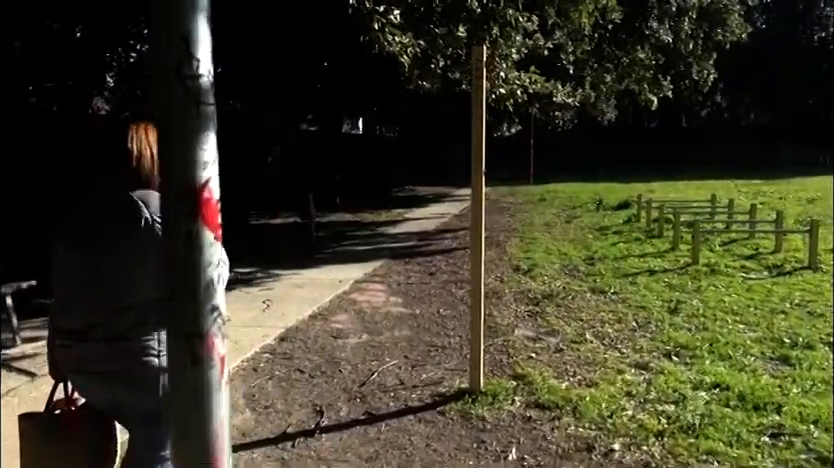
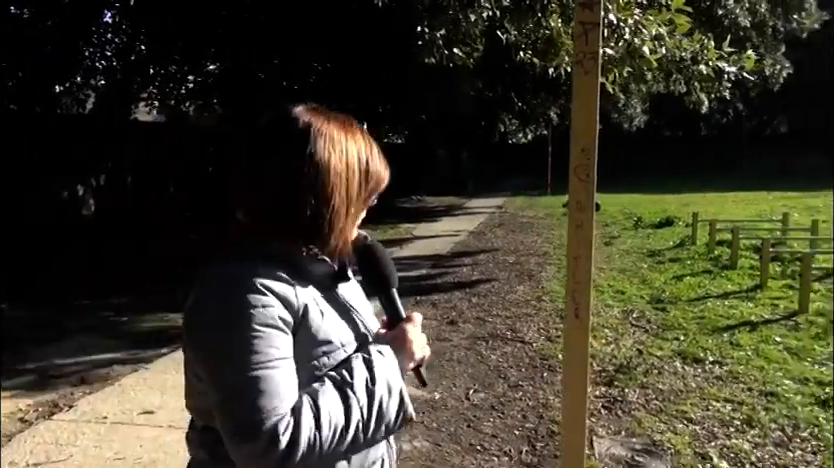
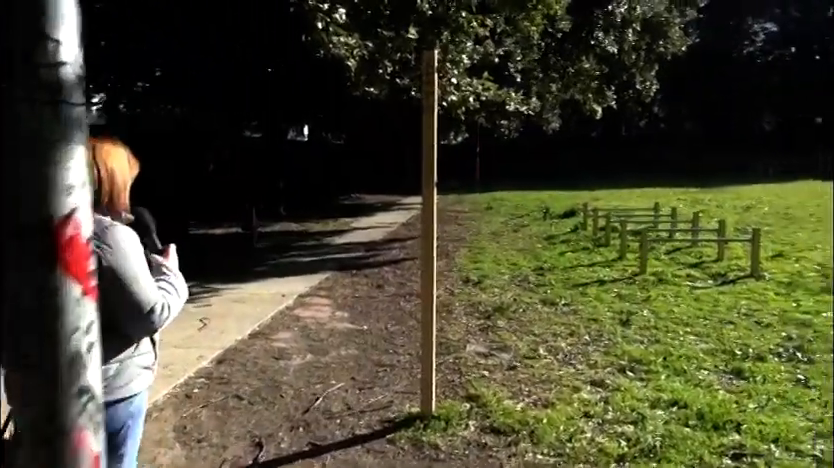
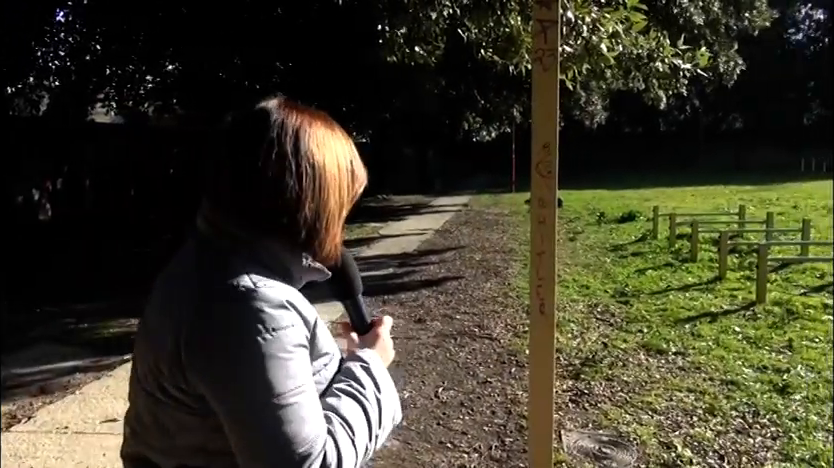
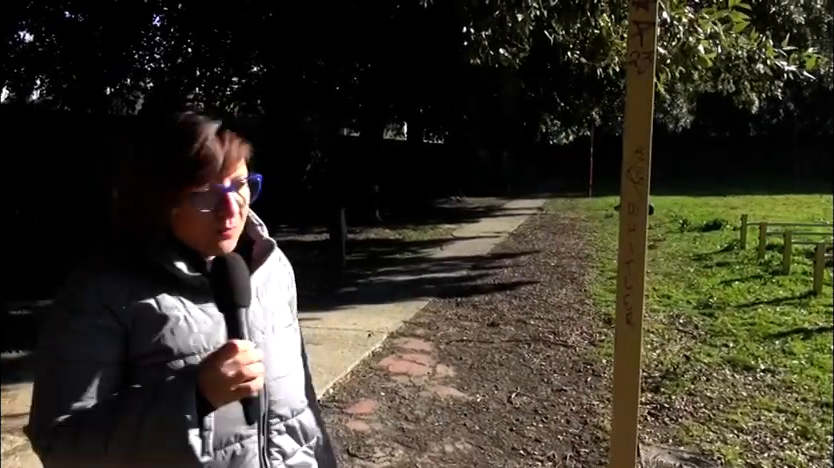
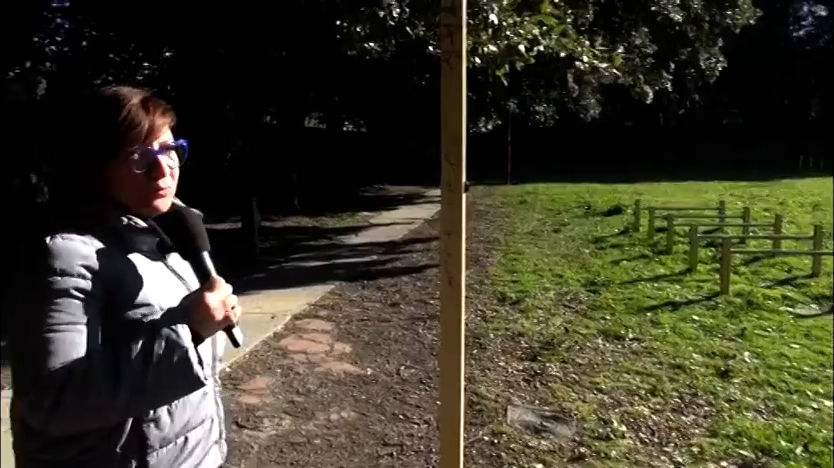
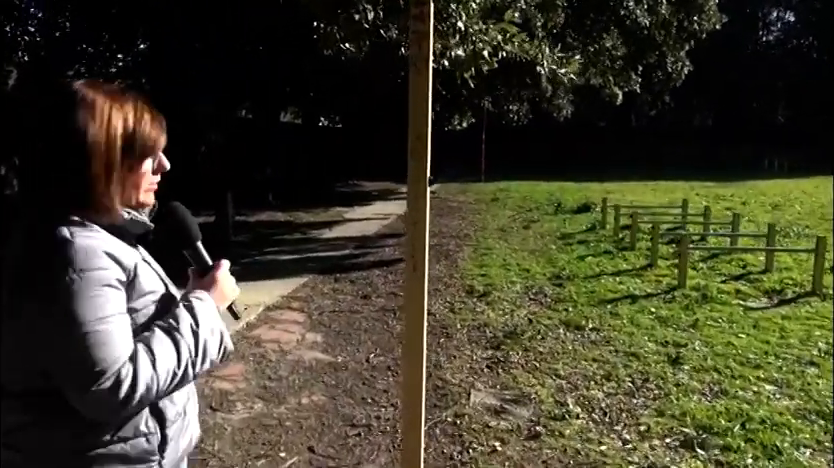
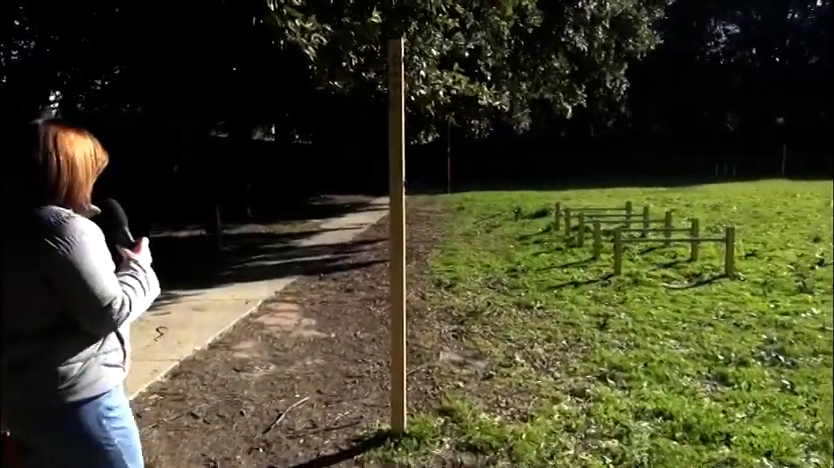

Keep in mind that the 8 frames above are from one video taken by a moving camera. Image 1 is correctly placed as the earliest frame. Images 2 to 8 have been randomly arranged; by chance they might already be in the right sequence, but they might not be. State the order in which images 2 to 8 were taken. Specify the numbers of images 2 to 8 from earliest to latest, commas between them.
3, 8, 7, 6, 5, 2, 4
